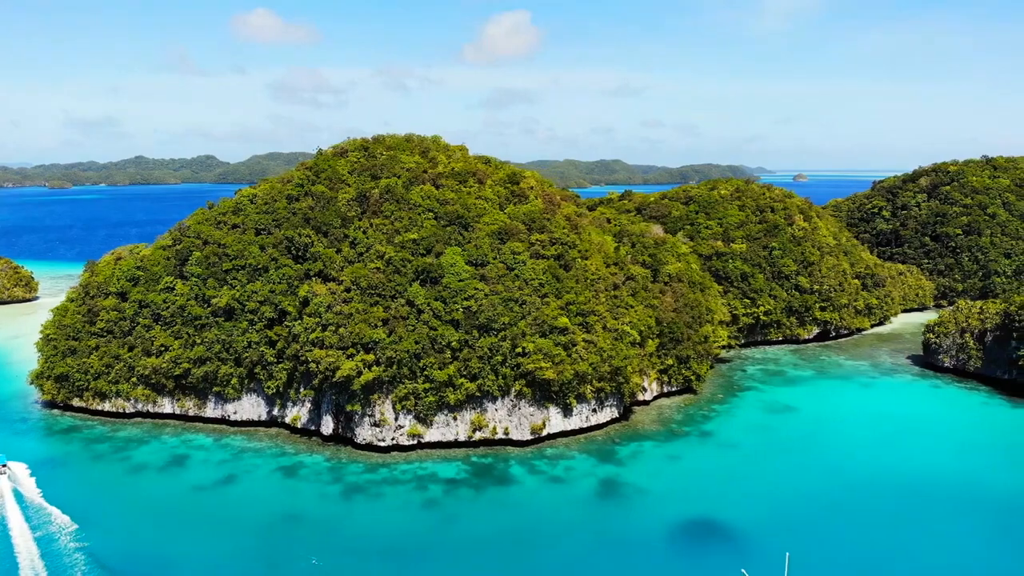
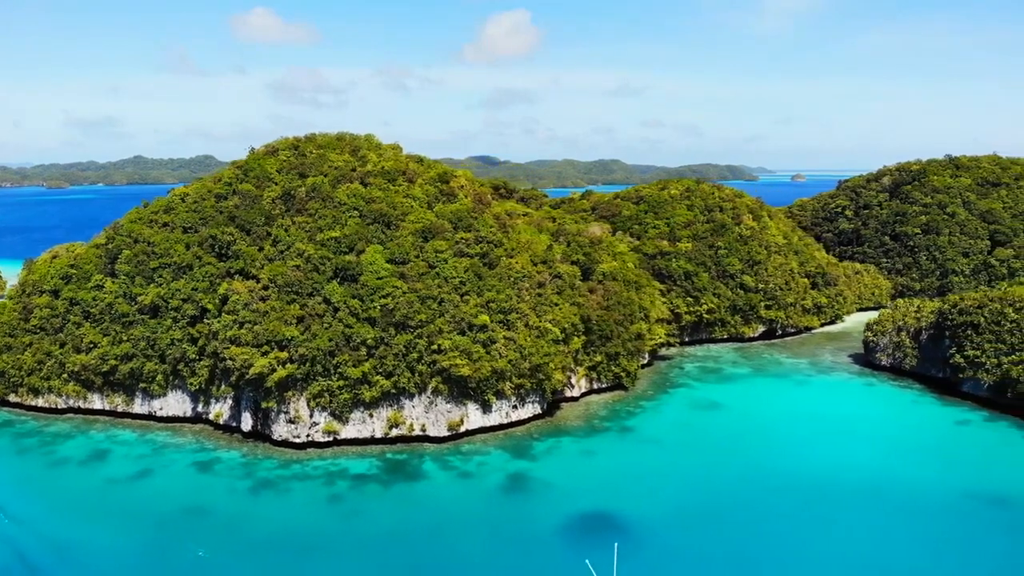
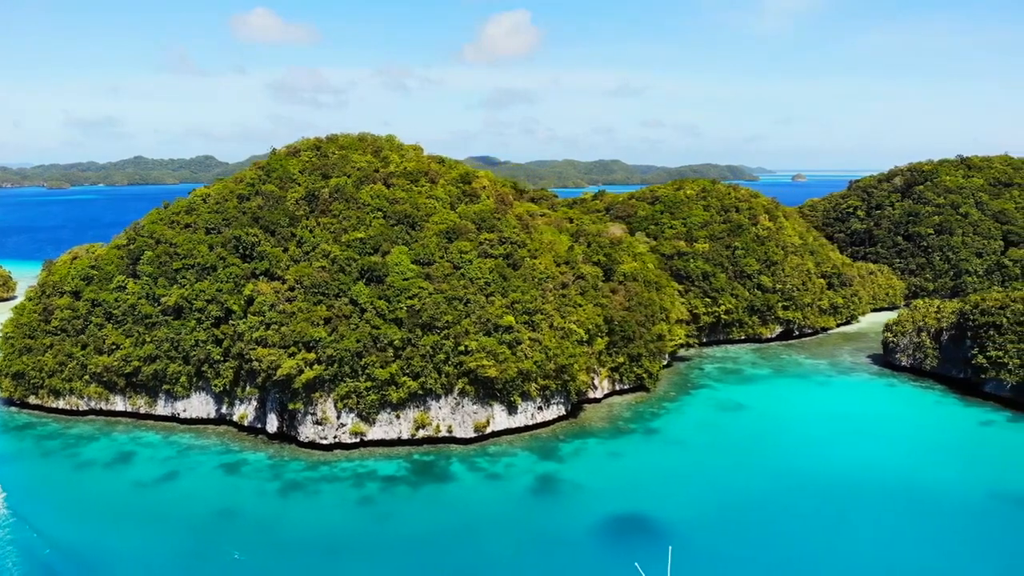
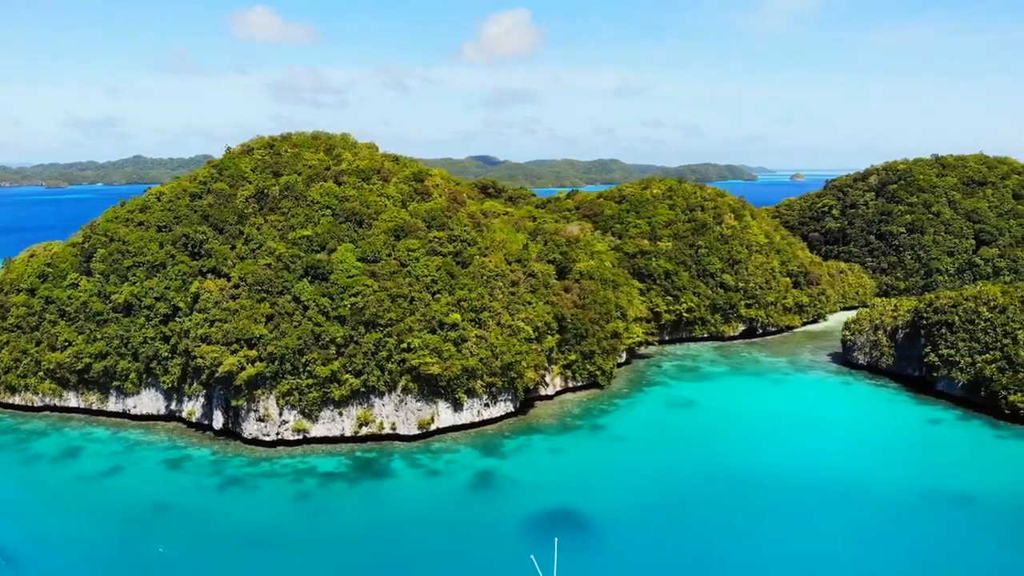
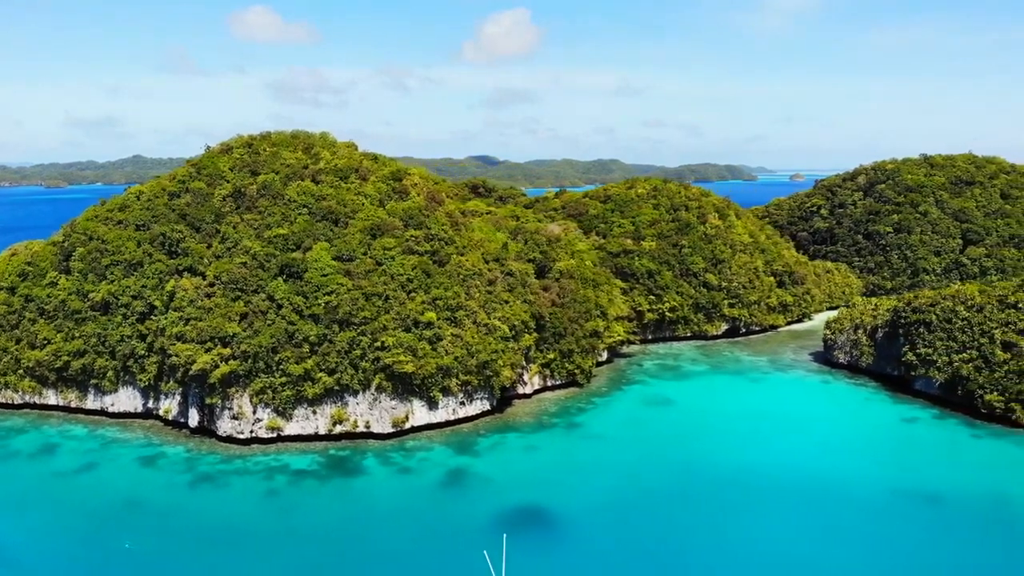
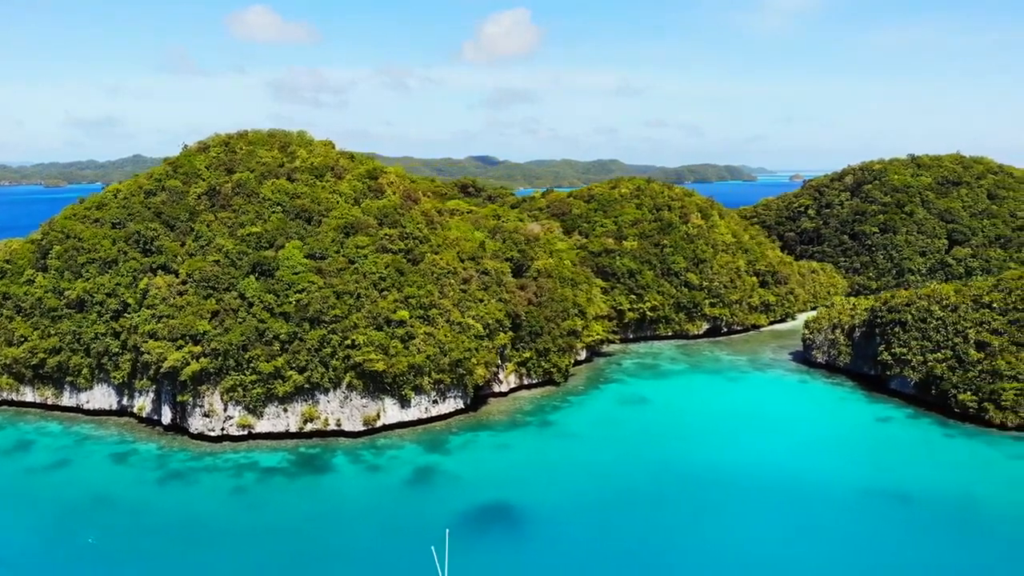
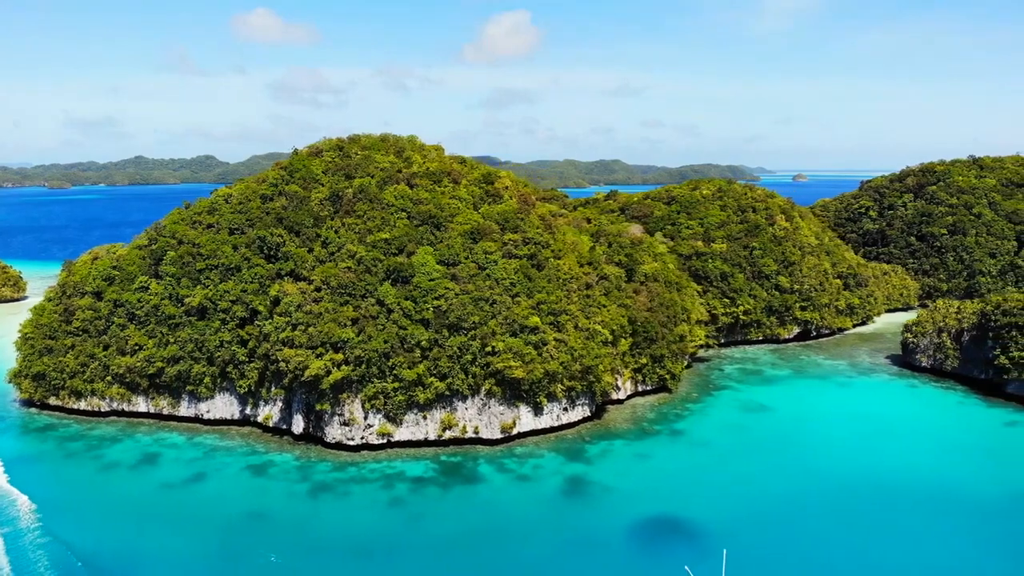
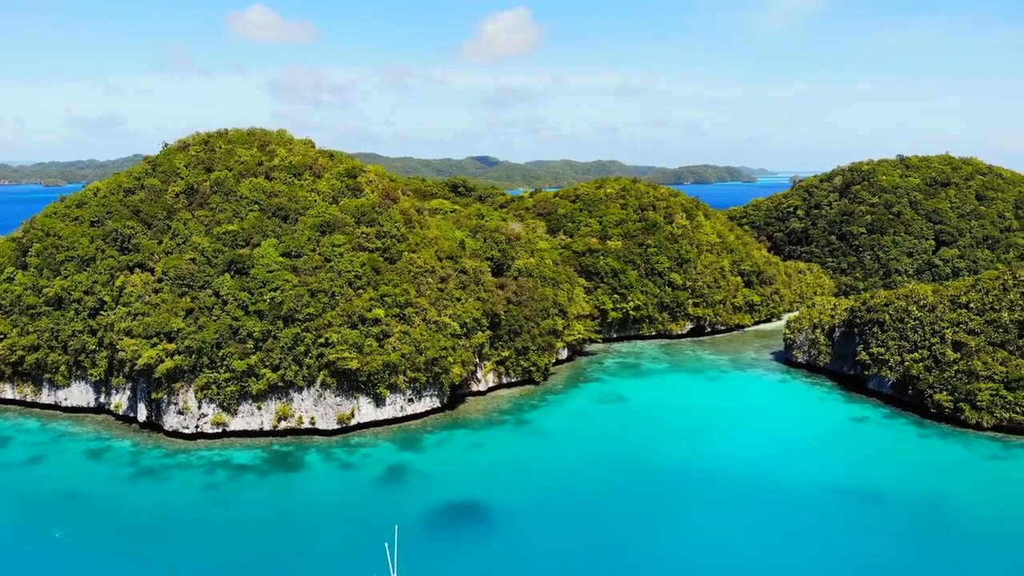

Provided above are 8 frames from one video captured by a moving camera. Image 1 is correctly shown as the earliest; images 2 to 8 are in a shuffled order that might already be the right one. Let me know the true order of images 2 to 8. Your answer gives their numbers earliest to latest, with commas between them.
7, 3, 2, 4, 5, 6, 8
